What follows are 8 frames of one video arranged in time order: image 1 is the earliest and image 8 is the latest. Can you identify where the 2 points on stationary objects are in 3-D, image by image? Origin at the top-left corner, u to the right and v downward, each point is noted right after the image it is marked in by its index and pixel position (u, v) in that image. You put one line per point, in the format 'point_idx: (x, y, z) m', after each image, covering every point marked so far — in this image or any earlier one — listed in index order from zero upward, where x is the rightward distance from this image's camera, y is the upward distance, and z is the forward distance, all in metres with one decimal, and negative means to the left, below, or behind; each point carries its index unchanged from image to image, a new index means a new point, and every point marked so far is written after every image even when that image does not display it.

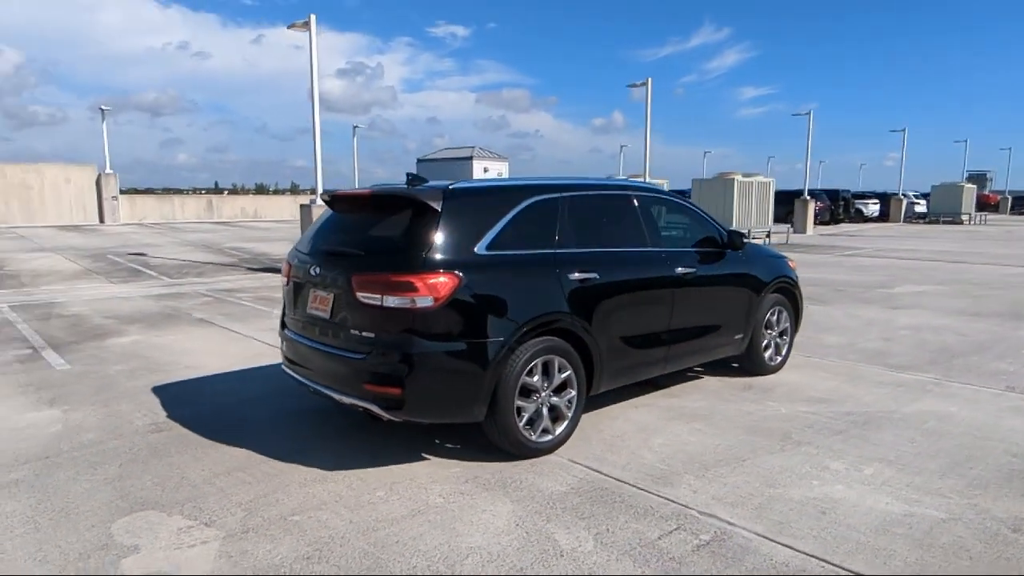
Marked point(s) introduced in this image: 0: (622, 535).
0: (+0.6, -1.3, +3.5) m
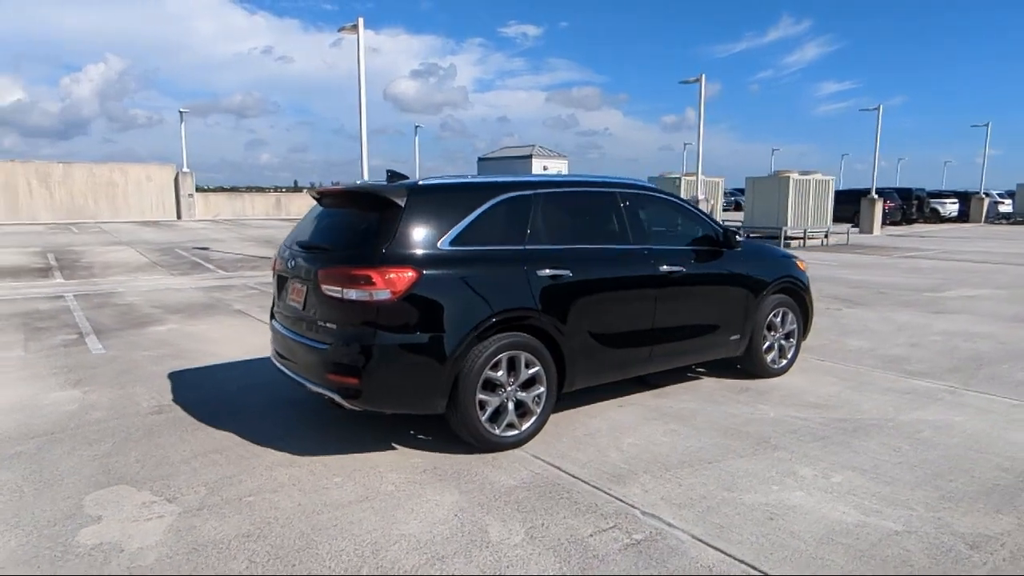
0: (+0.2, -1.3, +3.5) m
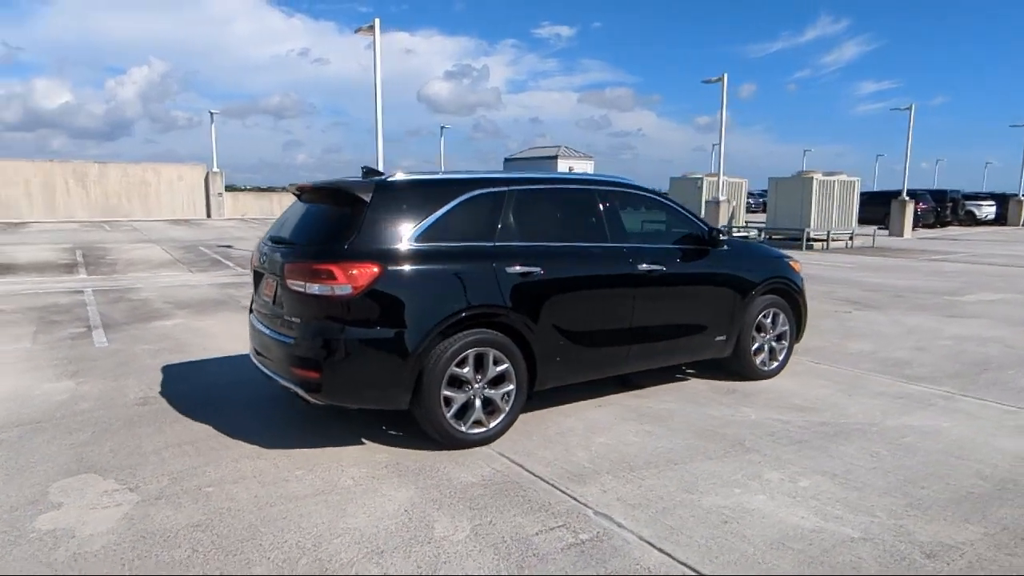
0: (-0.1, -1.2, +3.5) m
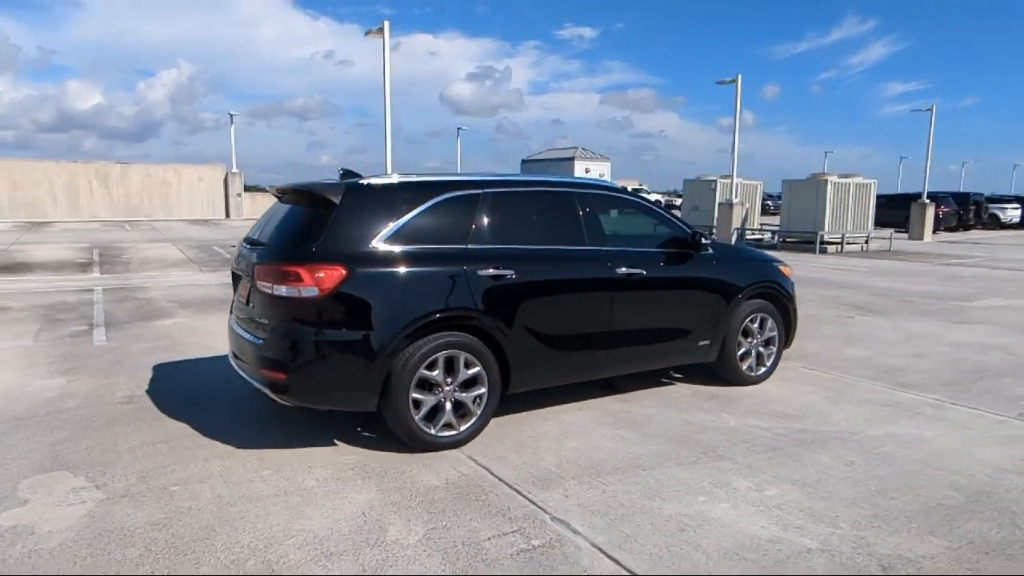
0: (-0.3, -1.2, +3.5) m
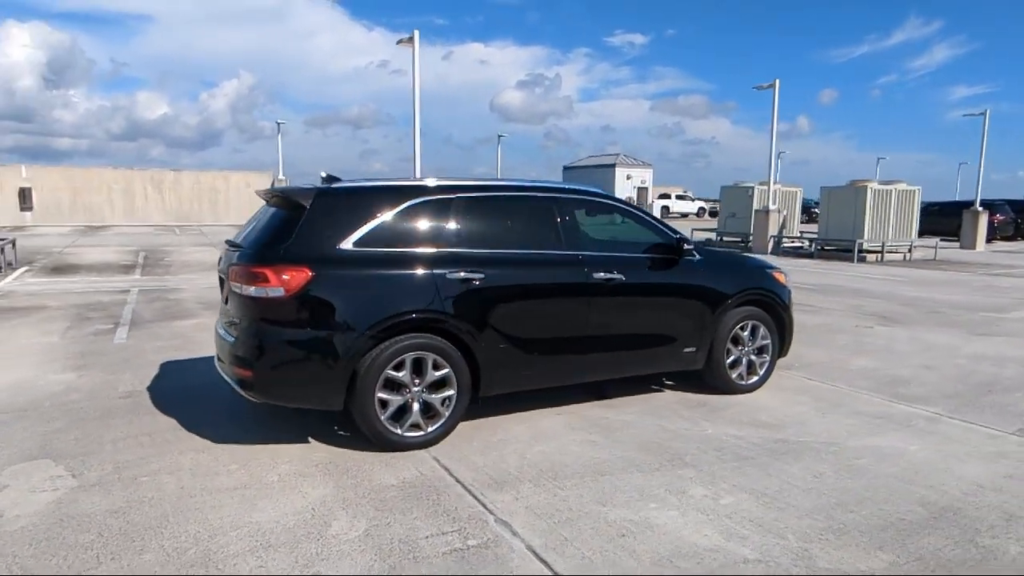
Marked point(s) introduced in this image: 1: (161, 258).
0: (-0.6, -1.2, +3.5) m
1: (-9.5, +0.8, +18.5) m
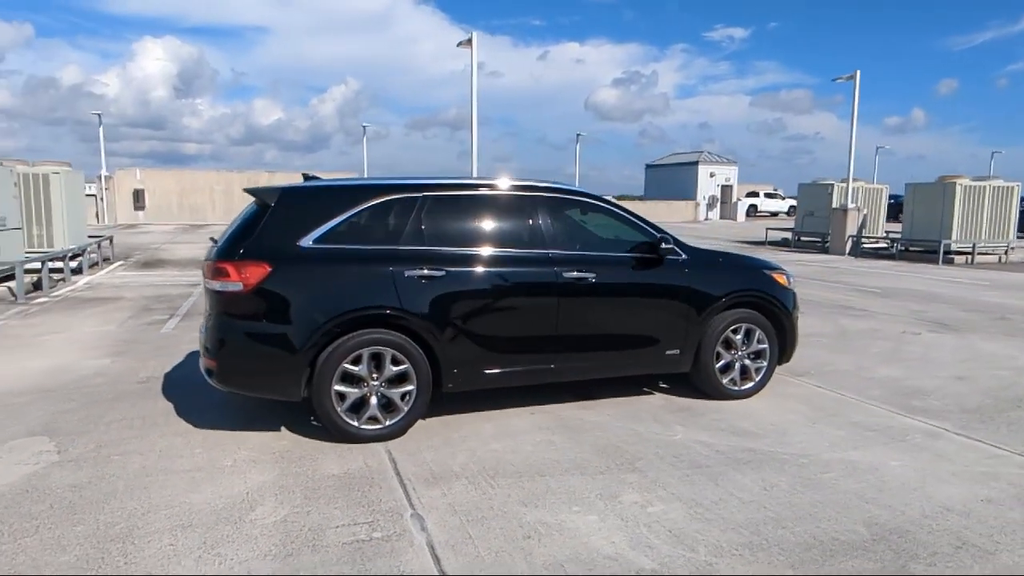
0: (-1.1, -1.2, +3.6) m
1: (-7.8, +1.0, +19.7) m
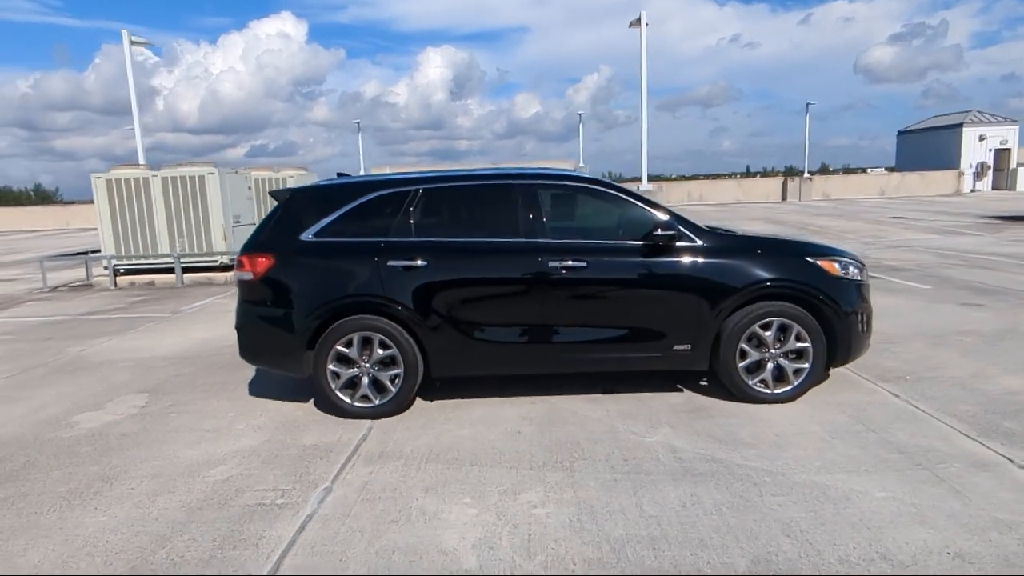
0: (-1.6, -1.2, +4.1) m
1: (-2.2, +1.4, +21.5) m
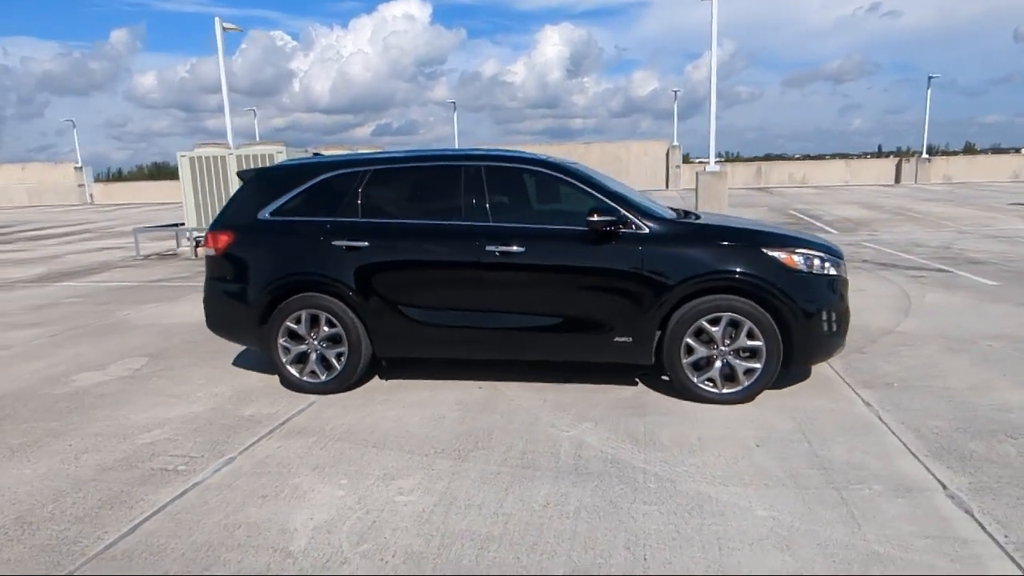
0: (-2.2, -1.0, +4.4) m
1: (+0.1, +2.1, +21.5) m
